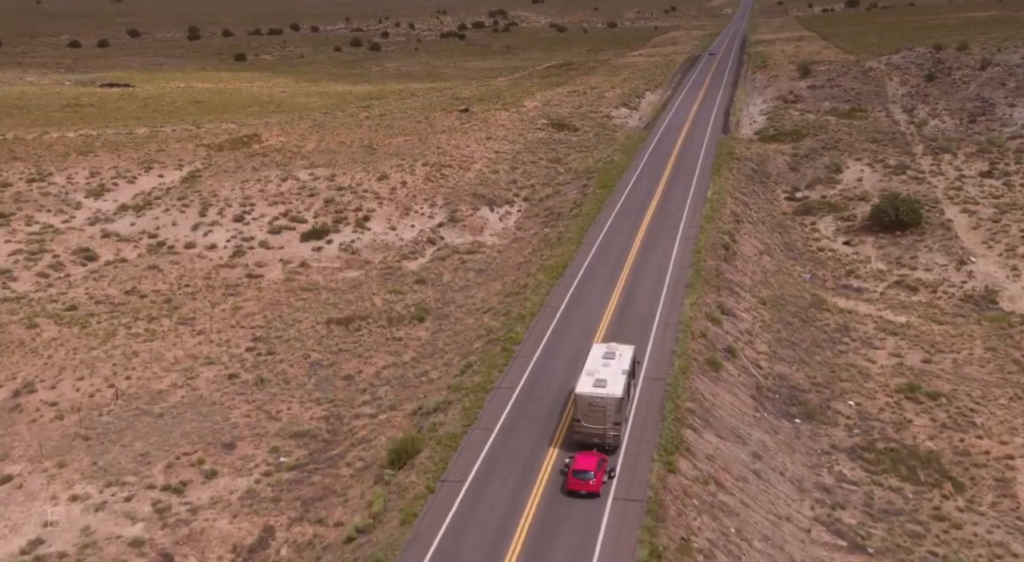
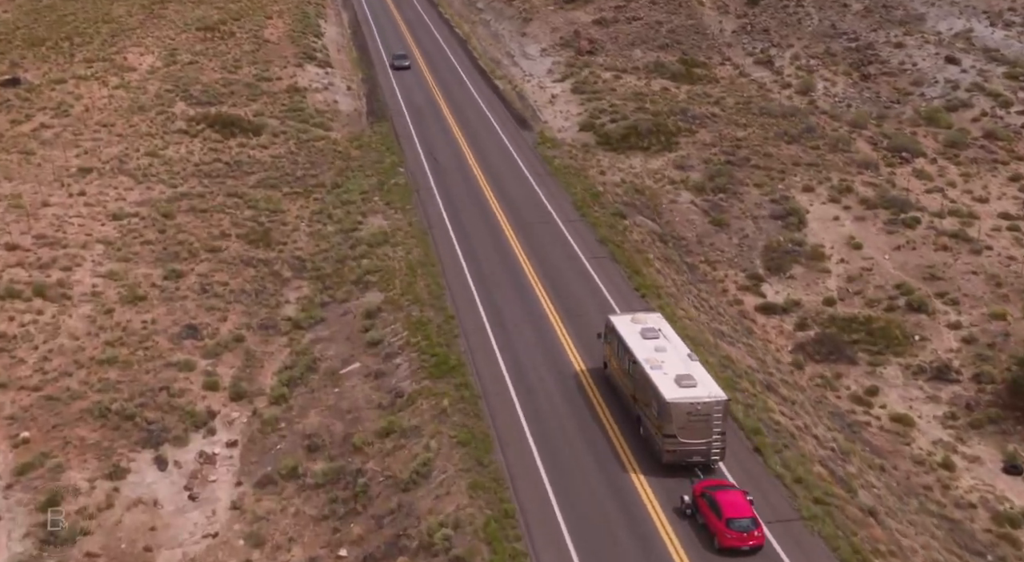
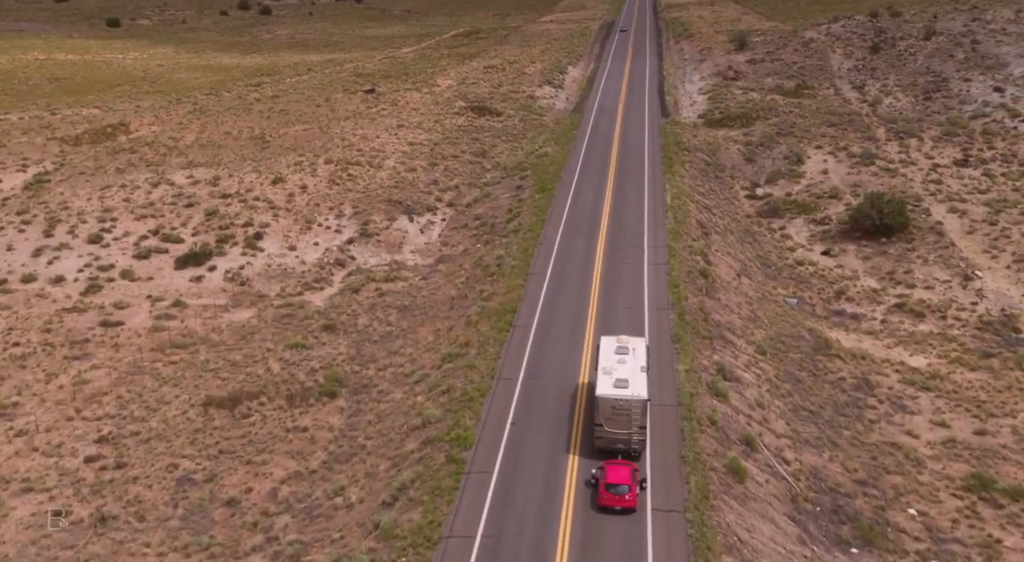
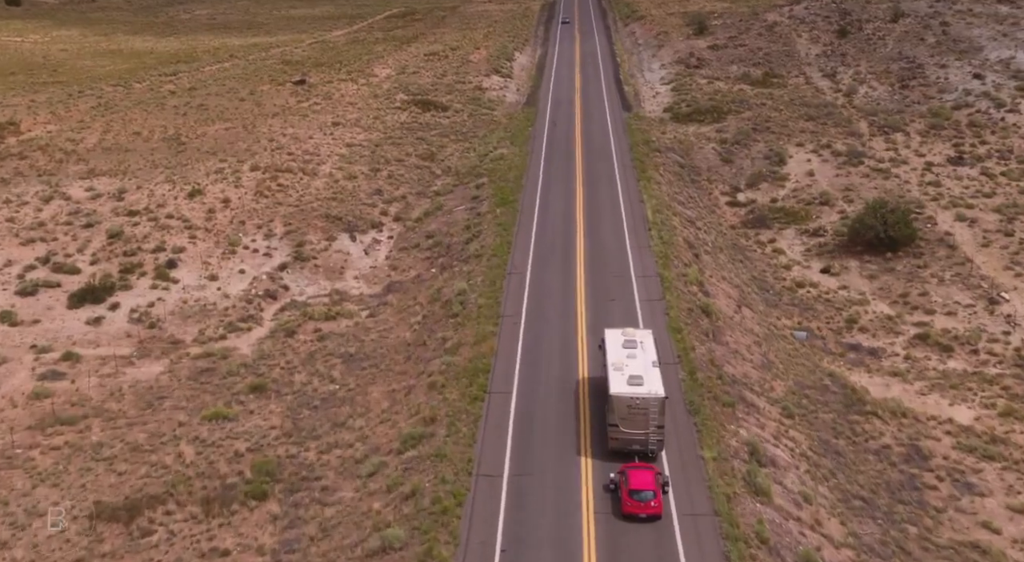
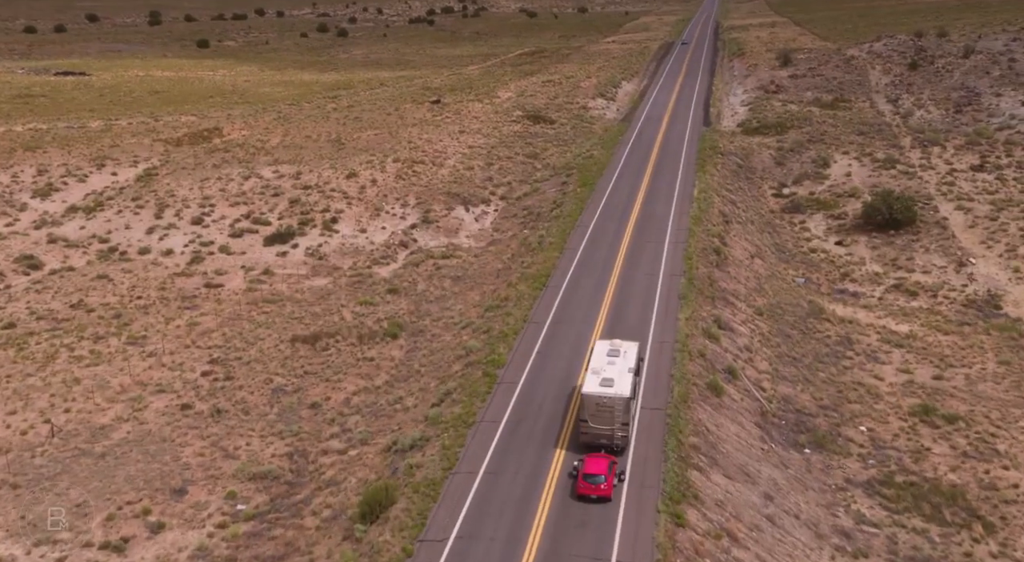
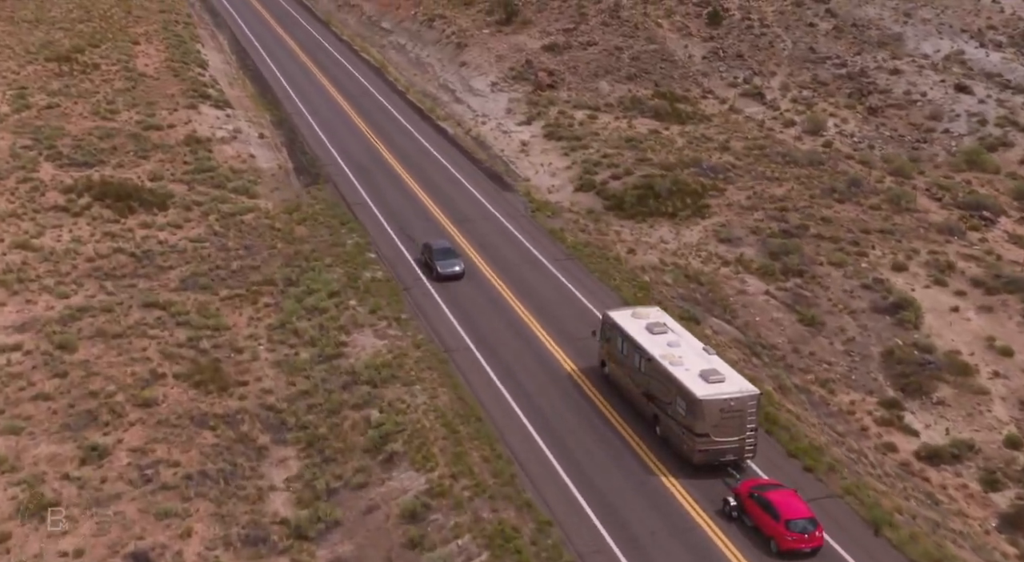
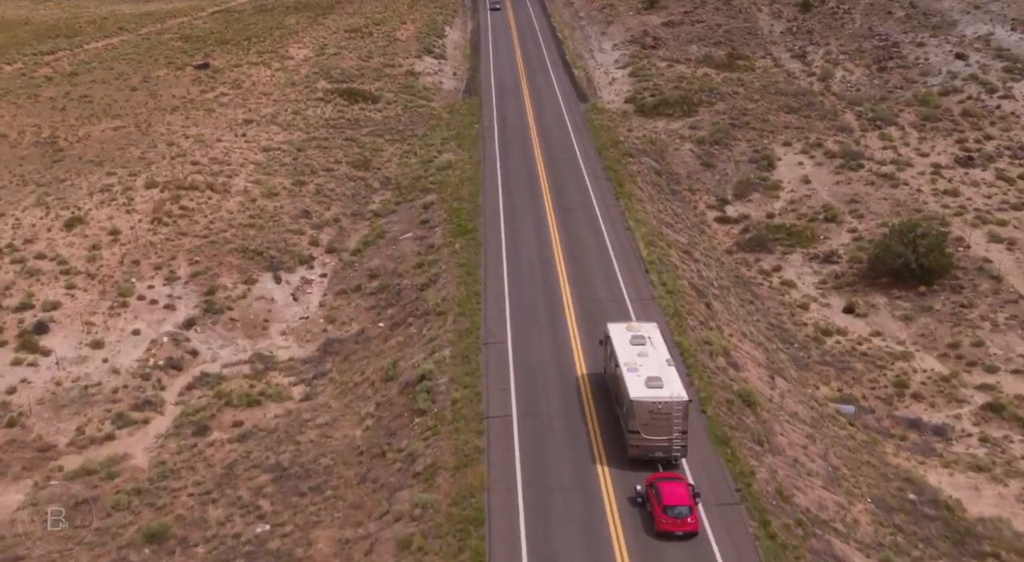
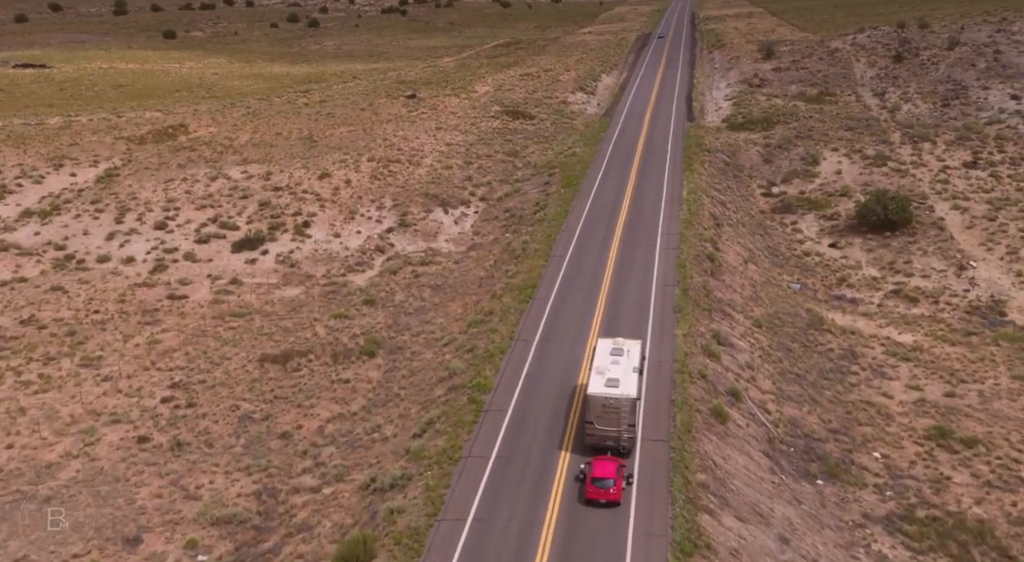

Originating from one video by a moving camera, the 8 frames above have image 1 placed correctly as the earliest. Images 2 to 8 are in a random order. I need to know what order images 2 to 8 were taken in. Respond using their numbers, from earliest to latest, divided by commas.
5, 8, 3, 4, 7, 2, 6
